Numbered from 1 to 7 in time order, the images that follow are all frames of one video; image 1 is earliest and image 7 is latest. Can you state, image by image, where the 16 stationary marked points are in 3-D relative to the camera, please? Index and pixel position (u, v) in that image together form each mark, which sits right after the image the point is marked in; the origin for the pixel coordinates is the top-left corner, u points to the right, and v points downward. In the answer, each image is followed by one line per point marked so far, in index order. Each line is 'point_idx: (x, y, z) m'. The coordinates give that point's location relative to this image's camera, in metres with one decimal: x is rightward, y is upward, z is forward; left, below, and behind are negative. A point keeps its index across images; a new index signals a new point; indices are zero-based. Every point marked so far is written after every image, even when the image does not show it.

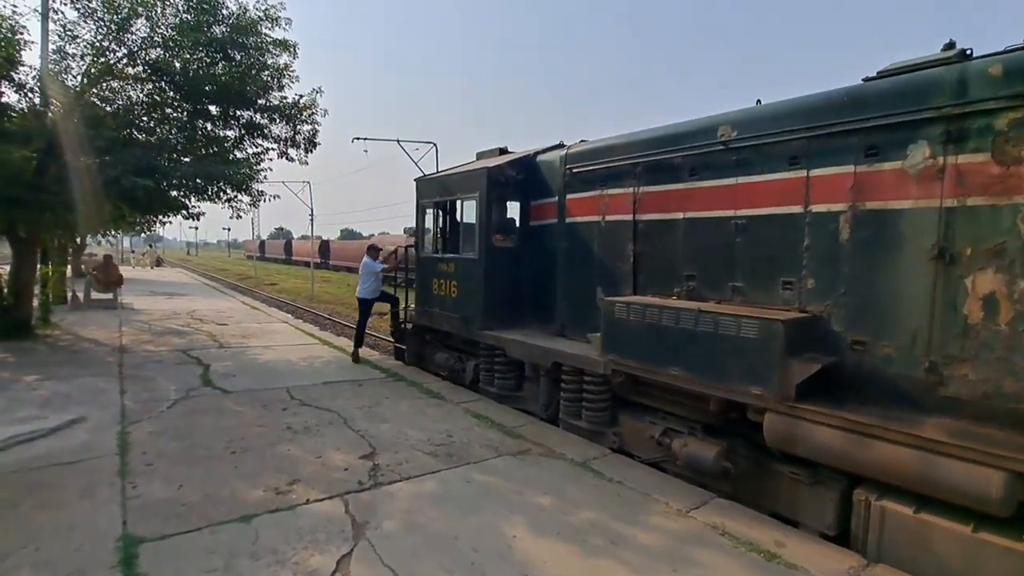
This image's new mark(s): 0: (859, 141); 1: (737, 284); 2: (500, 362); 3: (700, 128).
0: (+2.6, +1.1, +4.0) m
1: (+2.0, 0.0, +4.7) m
2: (-0.1, -0.9, +6.5) m
3: (+1.8, +1.5, +5.0) m
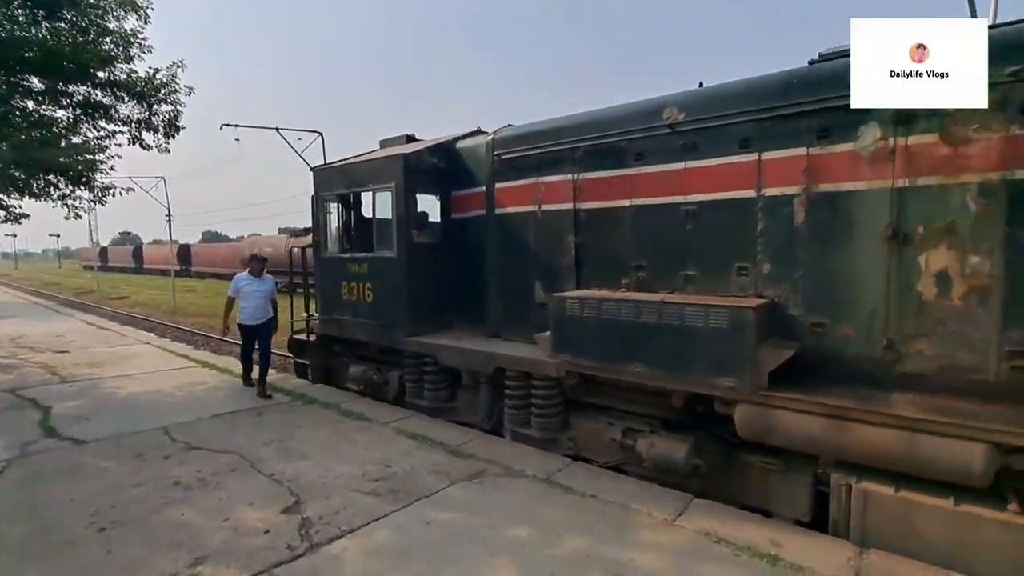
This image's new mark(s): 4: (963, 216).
0: (+2.2, +1.2, +4.0) m
1: (+1.5, +0.1, +4.6) m
2: (-0.9, -0.9, +5.8) m
3: (+1.2, +1.6, +4.7) m
4: (+2.5, +0.4, +3.2) m
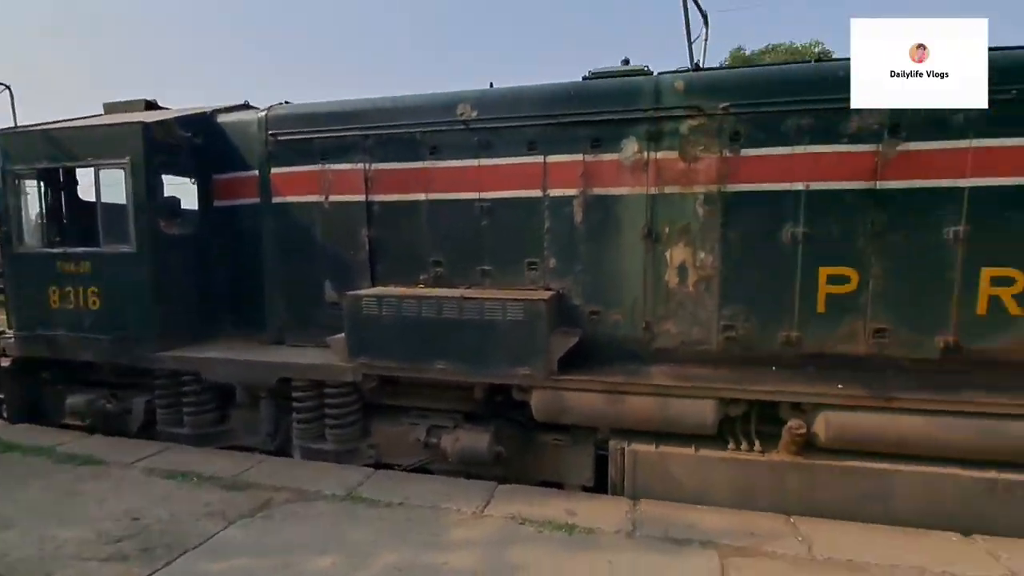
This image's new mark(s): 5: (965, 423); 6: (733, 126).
0: (+0.6, +1.3, +4.4) m
1: (-0.2, +0.2, +4.7) m
2: (-2.9, -0.9, +4.8) m
3: (-0.7, +1.6, +4.7) m
4: (+1.2, +0.5, +3.8) m
5: (+2.4, -0.7, +3.0) m
6: (+1.4, +1.1, +3.6) m
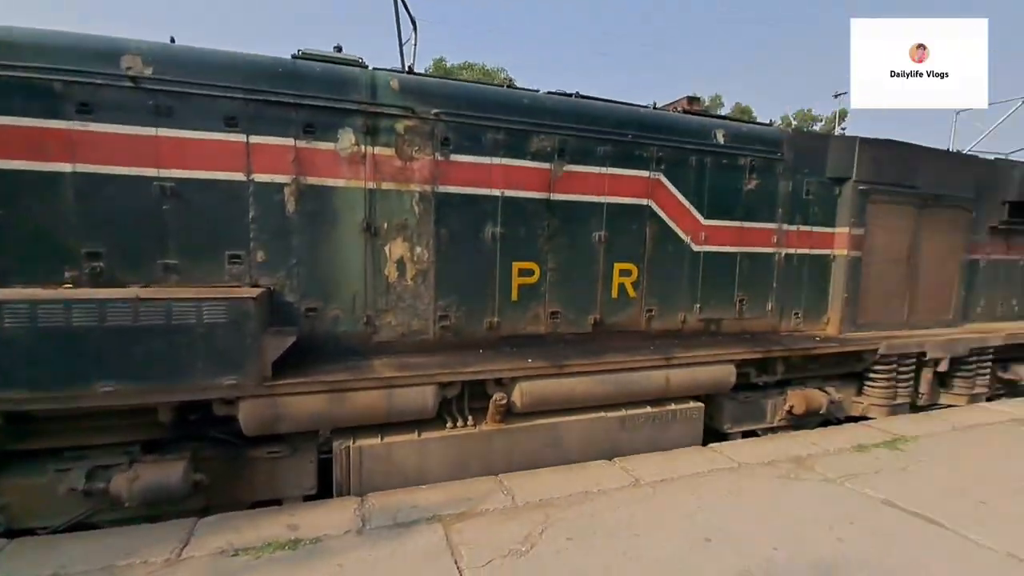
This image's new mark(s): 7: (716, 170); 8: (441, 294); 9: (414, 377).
0: (-1.7, +1.3, +4.1) m
1: (-2.5, +0.2, +3.8) m
2: (-4.7, -1.0, +2.4) m
3: (-2.9, +1.6, +3.6) m
4: (-0.8, +0.5, +4.0) m
5: (+0.7, -0.7, +4.0) m
6: (-0.5, +1.2, +3.9) m
7: (+1.8, +1.0, +4.6) m
8: (-0.6, 0.0, +4.1) m
9: (-0.7, -0.6, +3.7) m
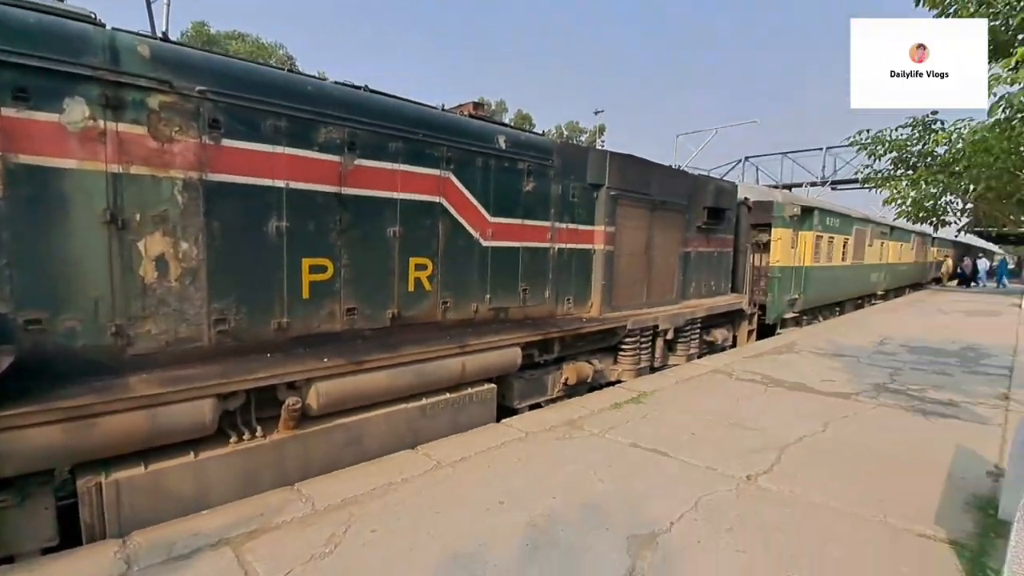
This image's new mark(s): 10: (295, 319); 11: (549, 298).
0: (-3.1, +1.3, +3.2) m
1: (-3.7, +0.1, +2.7) m
2: (-5.2, -1.2, +0.5) m
3: (-4.0, +1.5, +2.3) m
4: (-2.2, +0.5, +3.5) m
5: (-0.8, -0.6, +4.1) m
6: (-2.0, +1.1, +3.5) m
7: (-0.1, +1.1, +5.0) m
8: (-2.0, 0.0, +3.7) m
9: (-2.0, -0.6, +3.2) m
10: (-1.6, -0.2, +4.0) m
11: (+0.4, -0.1, +5.5) m
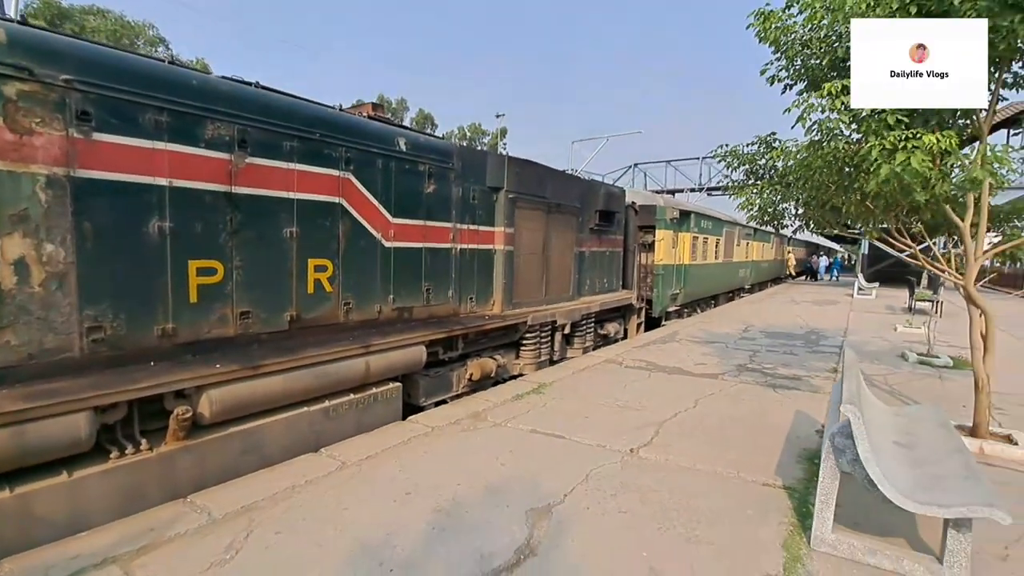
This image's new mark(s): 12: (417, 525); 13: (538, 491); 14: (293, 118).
0: (-3.7, +1.2, +2.8) m
1: (-4.2, +0.1, +2.1) m
2: (-5.2, -1.2, -0.3) m
3: (-4.4, +1.5, +1.7) m
4: (-2.8, +0.5, +3.2) m
5: (-1.6, -0.6, +4.1) m
6: (-2.6, +1.1, +3.2) m
7: (-1.1, +1.1, +5.1) m
8: (-2.7, -0.1, +3.4) m
9: (-2.5, -0.7, +3.0) m
10: (-2.3, -0.3, +3.8) m
11: (-0.6, -0.1, +5.7) m
12: (-0.5, -1.3, +2.9) m
13: (+0.2, -1.3, +3.3) m
14: (-1.8, +1.4, +4.4) m
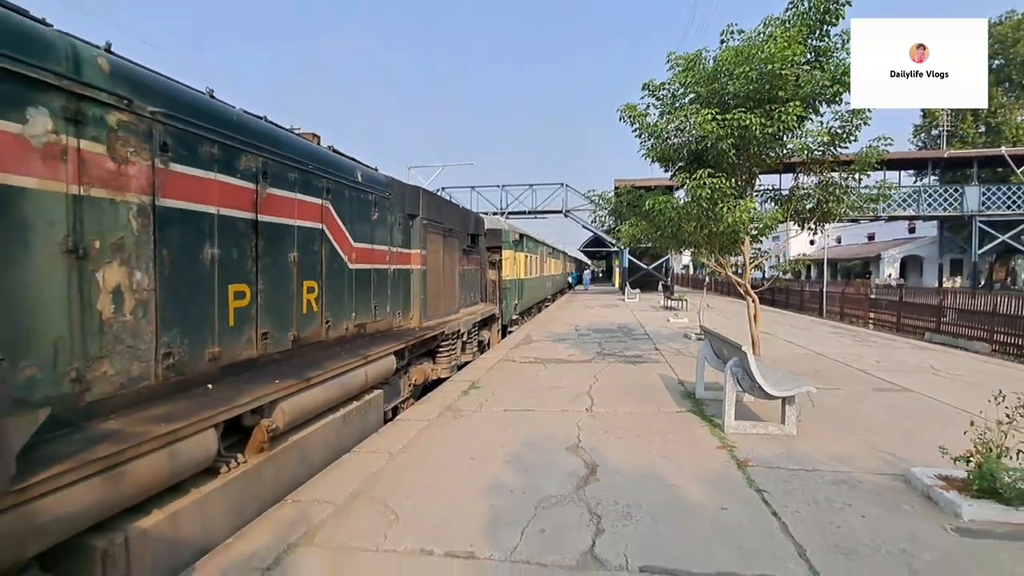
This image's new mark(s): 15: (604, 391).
0: (-3.0, +1.0, +2.5) m
1: (-3.0, -0.1, +1.6) m
2: (-2.8, -1.3, -1.0) m
3: (-3.1, +1.3, +1.1) m
4: (-2.4, +0.3, +3.2) m
5: (-1.5, -0.8, +4.5) m
6: (-2.2, +1.0, +3.3) m
7: (-1.7, +0.9, +5.7) m
8: (-2.3, -0.3, +3.4) m
9: (-1.9, -0.8, +3.1) m
10: (-2.1, -0.4, +3.9) m
11: (-1.5, -0.3, +6.4) m
12: (-0.1, -1.4, +3.9) m
13: (+0.4, -1.3, +4.6) m
14: (-2.0, +1.2, +4.7) m
15: (+1.0, -1.2, +6.1) m
